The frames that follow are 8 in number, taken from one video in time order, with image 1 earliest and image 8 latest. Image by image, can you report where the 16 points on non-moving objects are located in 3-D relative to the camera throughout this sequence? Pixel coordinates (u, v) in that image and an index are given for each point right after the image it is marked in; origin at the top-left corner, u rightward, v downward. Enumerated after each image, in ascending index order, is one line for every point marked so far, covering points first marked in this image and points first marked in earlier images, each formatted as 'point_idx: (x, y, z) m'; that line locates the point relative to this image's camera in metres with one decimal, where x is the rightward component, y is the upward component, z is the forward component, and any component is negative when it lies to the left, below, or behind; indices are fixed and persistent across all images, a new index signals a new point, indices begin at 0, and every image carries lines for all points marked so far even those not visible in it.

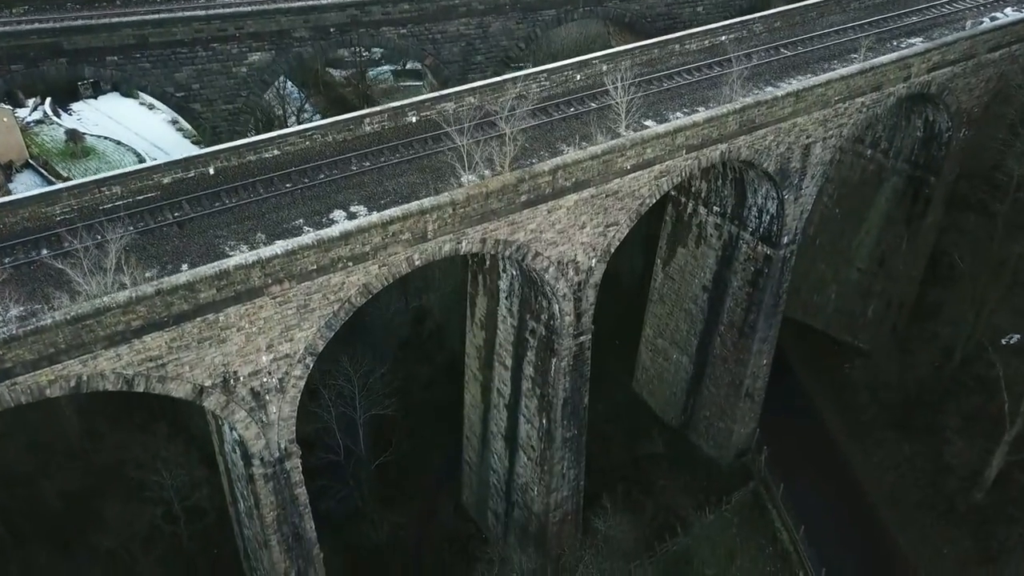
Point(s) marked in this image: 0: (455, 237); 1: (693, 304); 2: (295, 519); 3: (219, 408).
0: (-0.6, +0.6, +8.8) m
1: (+3.2, -0.3, +14.5) m
2: (-2.5, -2.7, +9.6) m
3: (-2.9, -1.2, +8.2) m
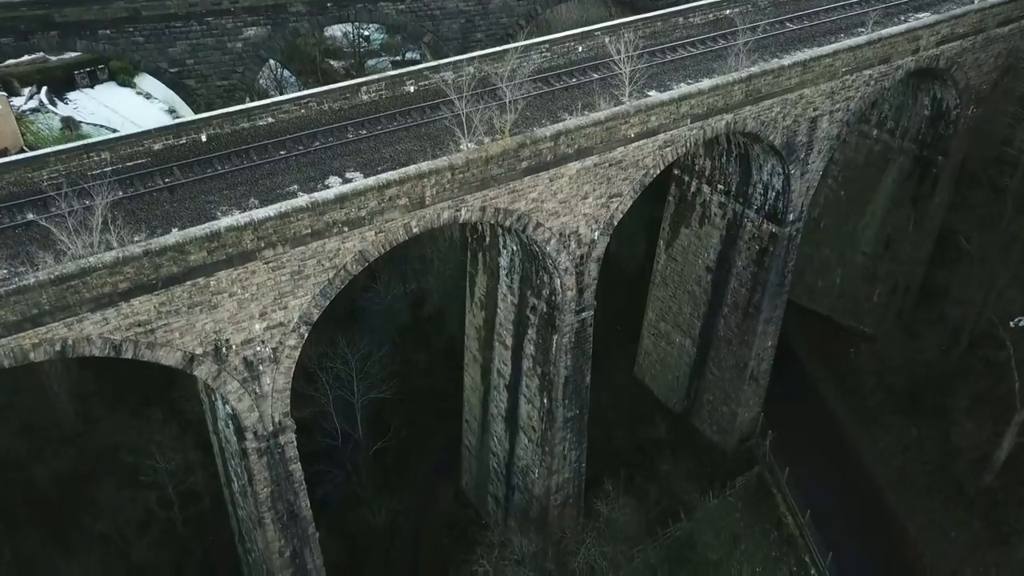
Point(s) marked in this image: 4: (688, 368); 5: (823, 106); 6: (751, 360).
0: (-0.6, +0.9, +8.5) m
1: (+3.2, 0.0, +14.3) m
2: (-2.5, -2.4, +9.4) m
3: (-2.9, -0.9, +7.9) m
4: (+3.2, -1.5, +15.1) m
5: (+4.3, +2.5, +11.3) m
6: (+4.0, -1.2, +13.8) m
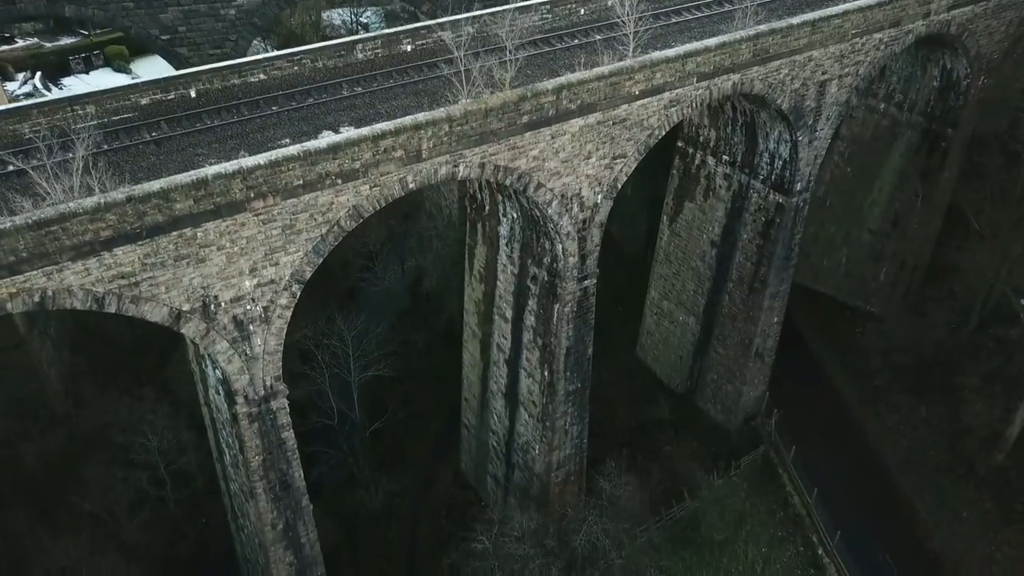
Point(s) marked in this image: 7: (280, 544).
0: (-0.6, +1.3, +8.2) m
1: (+3.2, +0.4, +14.0) m
2: (-2.5, -2.0, +9.0) m
3: (-2.9, -0.5, +7.6) m
4: (+3.2, -1.1, +14.8) m
5: (+4.3, +2.9, +11.0) m
6: (+4.0, -0.8, +13.5) m
7: (-2.7, -3.0, +9.6) m
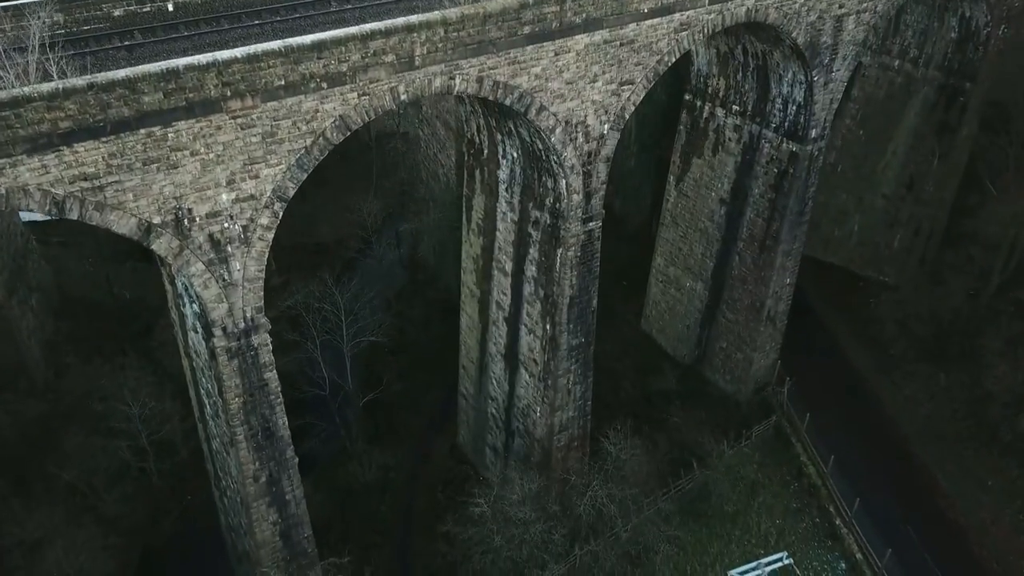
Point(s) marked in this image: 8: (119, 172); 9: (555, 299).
0: (-0.6, +2.0, +7.6) m
1: (+3.2, +1.1, +13.4) m
2: (-2.5, -1.3, +8.4) m
3: (-2.9, +0.3, +7.0) m
4: (+3.2, -0.4, +14.1) m
5: (+4.3, +3.6, +10.4) m
6: (+4.0, -0.2, +12.9) m
7: (-2.7, -2.3, +8.9) m
8: (-3.1, +0.9, +6.4) m
9: (+0.5, -0.1, +10.2) m
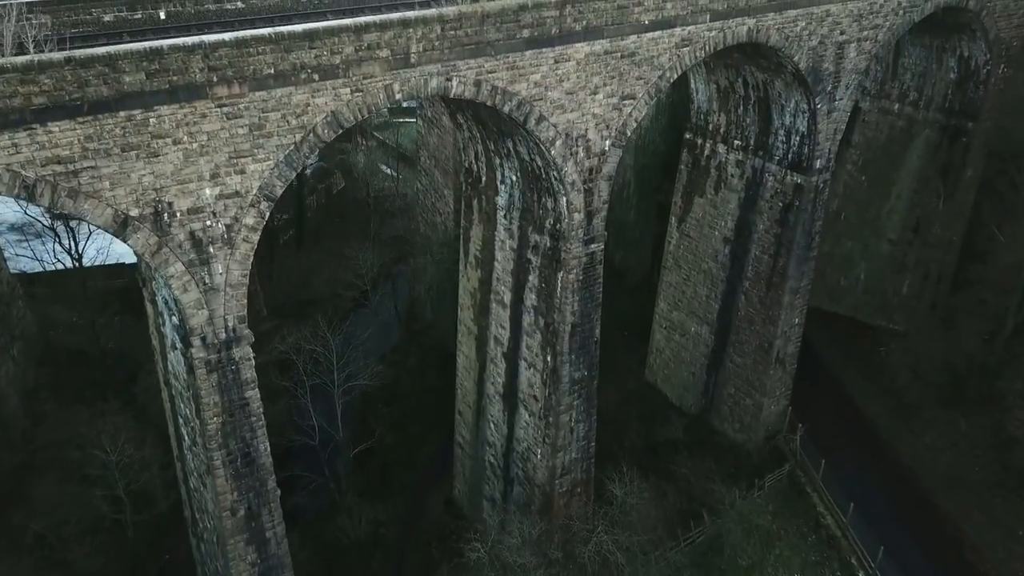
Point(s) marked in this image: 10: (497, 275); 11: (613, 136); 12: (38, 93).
0: (-0.6, +2.0, +7.4) m
1: (+3.2, +0.4, +13.0) m
2: (-2.5, -1.4, +7.8) m
3: (-2.9, +0.3, +6.5) m
4: (+3.2, -1.2, +13.6) m
5: (+4.3, +3.3, +10.4) m
6: (+4.0, -0.8, +12.4) m
7: (-2.7, -2.5, +8.2) m
8: (-3.1, +1.0, +6.1) m
9: (+0.5, -0.5, +9.7) m
10: (-0.2, +0.2, +10.7) m
11: (+1.1, +1.6, +8.8) m
12: (-3.3, +1.3, +5.7) m
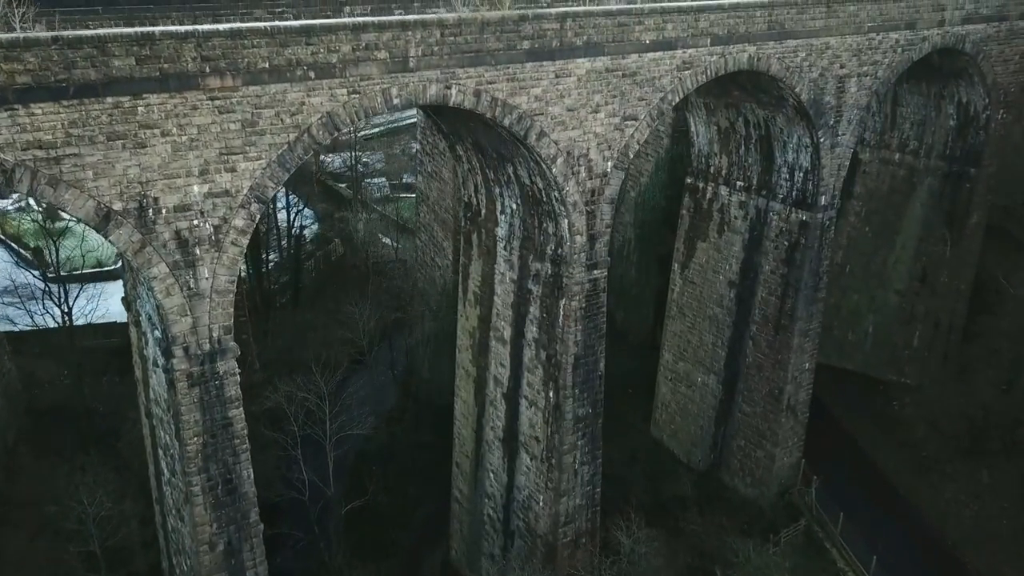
0: (-0.6, +1.9, +7.2) m
1: (+3.2, -0.3, +12.7) m
2: (-2.5, -1.5, +7.3) m
3: (-2.9, +0.3, +6.2) m
4: (+3.2, -1.9, +13.1) m
5: (+4.3, +2.8, +10.4) m
6: (+4.0, -1.4, +11.9) m
7: (-2.7, -2.6, +7.5) m
8: (-3.1, +1.0, +5.8) m
9: (+0.5, -0.8, +9.3) m
10: (-0.2, -0.3, +10.3) m
11: (+1.1, +1.4, +8.7) m
12: (-3.3, +1.4, +5.5) m
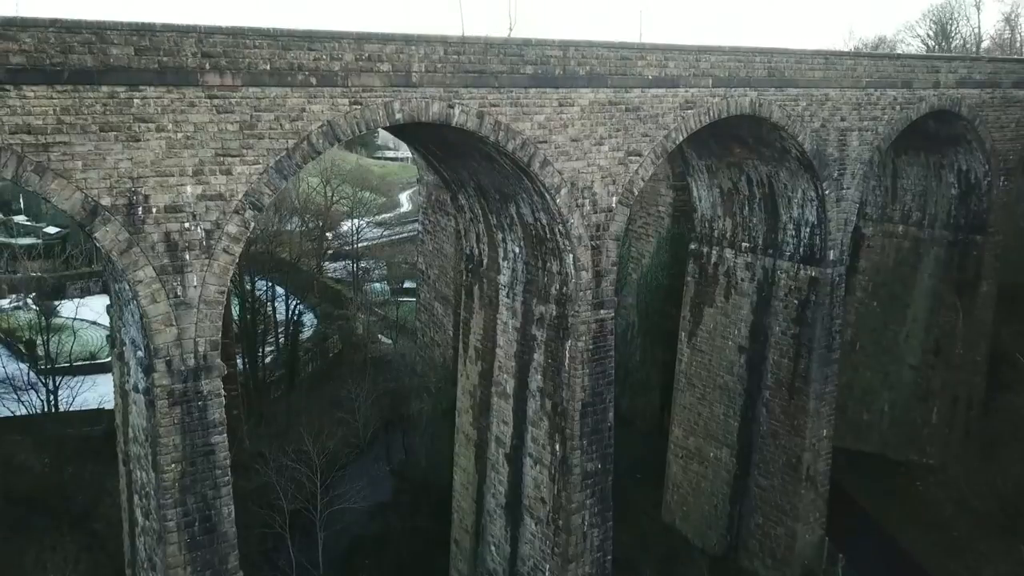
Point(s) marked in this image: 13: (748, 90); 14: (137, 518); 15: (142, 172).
0: (-0.6, +1.7, +7.2) m
1: (+3.2, -1.3, +12.2) m
2: (-2.5, -1.7, +6.7) m
3: (-2.9, +0.3, +5.9) m
4: (+3.3, -3.0, +12.4) m
5: (+4.3, +2.2, +10.4) m
6: (+4.1, -2.3, +11.3) m
7: (-2.6, -2.8, +6.8) m
8: (-3.0, +1.1, +5.6) m
9: (+0.6, -1.3, +8.8) m
10: (-0.2, -0.9, +9.9) m
11: (+1.1, +1.0, +8.5) m
12: (-3.3, +1.5, +5.4) m
13: (+2.7, +2.2, +9.3) m
14: (-3.4, -2.0, +7.4) m
15: (-2.7, +0.8, +5.9) m
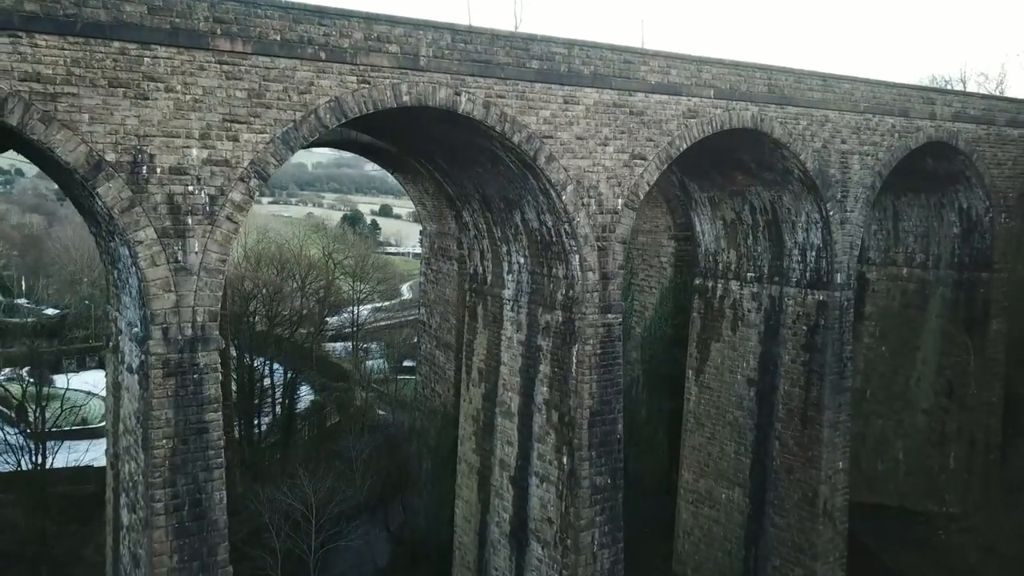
0: (-0.5, +1.8, +7.3) m
1: (+3.3, -1.8, +11.9) m
2: (-2.4, -1.5, +6.3) m
3: (-2.8, +0.6, +5.8) m
4: (+3.3, -3.5, +11.8) m
5: (+4.4, +1.9, +10.5) m
6: (+4.1, -2.6, +10.9) m
7: (-2.6, -2.6, +6.3) m
8: (-3.0, +1.4, +5.7) m
9: (+0.6, -1.3, +8.5) m
10: (-0.1, -1.1, +9.6) m
11: (+1.2, +1.0, +8.5) m
12: (-3.2, +1.9, +5.5) m
13: (+2.7, +2.1, +9.4) m
14: (-3.3, -1.9, +7.0) m
15: (-2.6, +1.1, +5.9) m
